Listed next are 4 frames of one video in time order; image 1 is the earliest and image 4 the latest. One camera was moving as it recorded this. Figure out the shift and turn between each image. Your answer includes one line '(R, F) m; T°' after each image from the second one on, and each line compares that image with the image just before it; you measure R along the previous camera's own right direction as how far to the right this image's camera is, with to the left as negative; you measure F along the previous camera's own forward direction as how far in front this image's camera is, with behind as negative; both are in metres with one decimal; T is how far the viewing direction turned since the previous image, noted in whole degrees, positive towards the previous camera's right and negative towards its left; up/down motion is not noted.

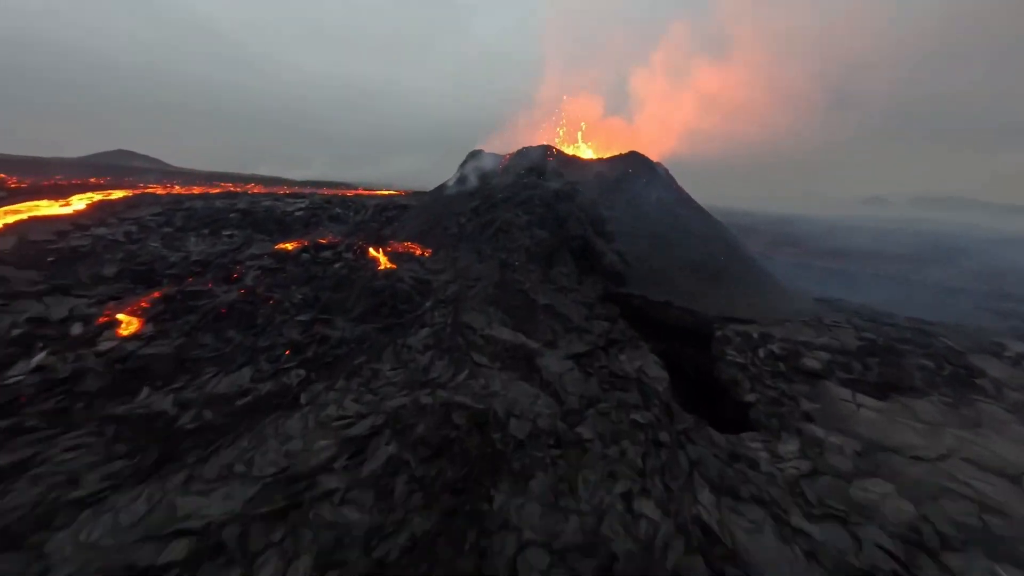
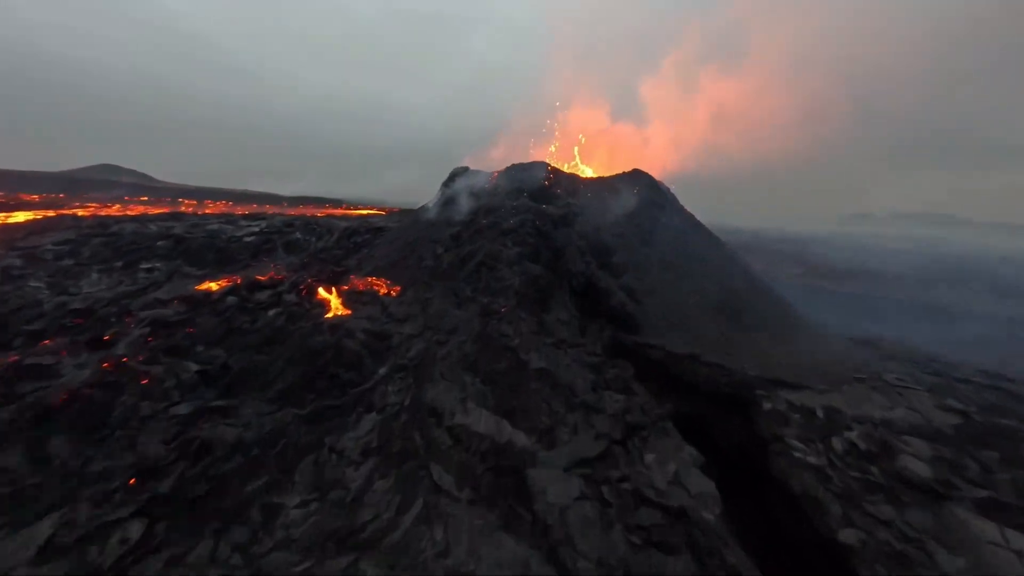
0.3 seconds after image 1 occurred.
(+0.1, +1.5) m; +1°
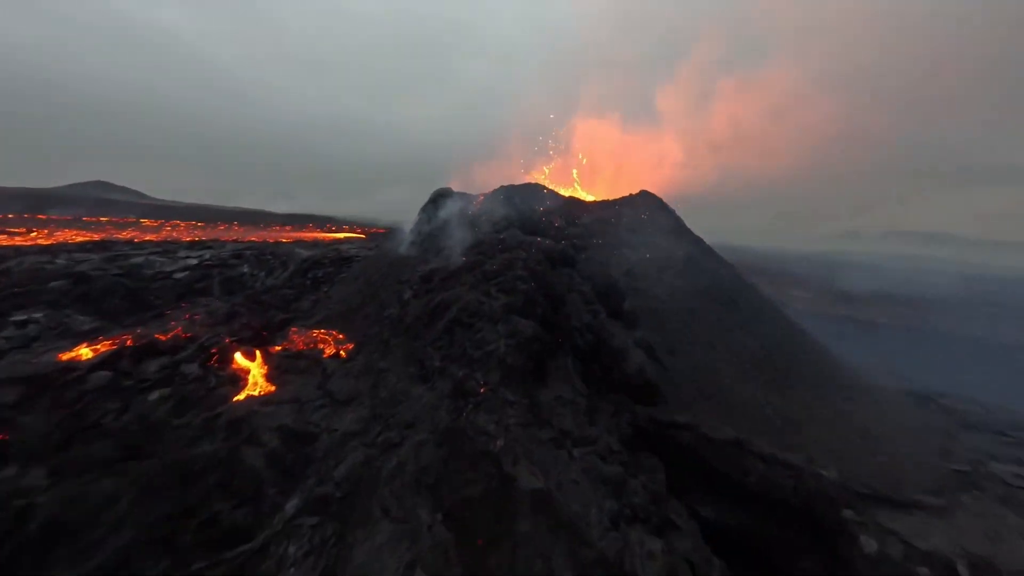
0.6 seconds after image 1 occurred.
(+0.1, +1.5) m; +1°
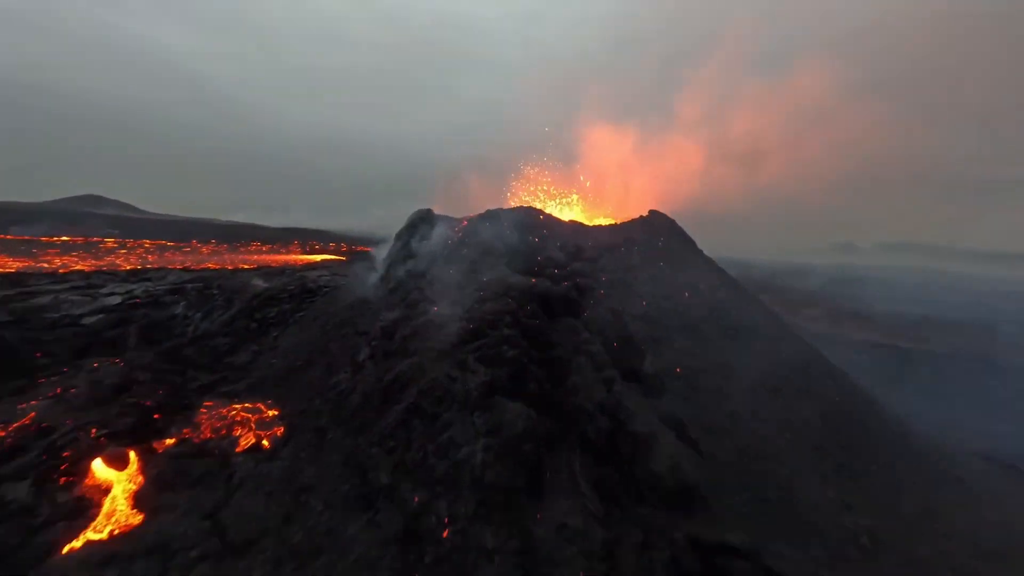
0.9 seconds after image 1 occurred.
(+0.1, +1.3) m; 0°
